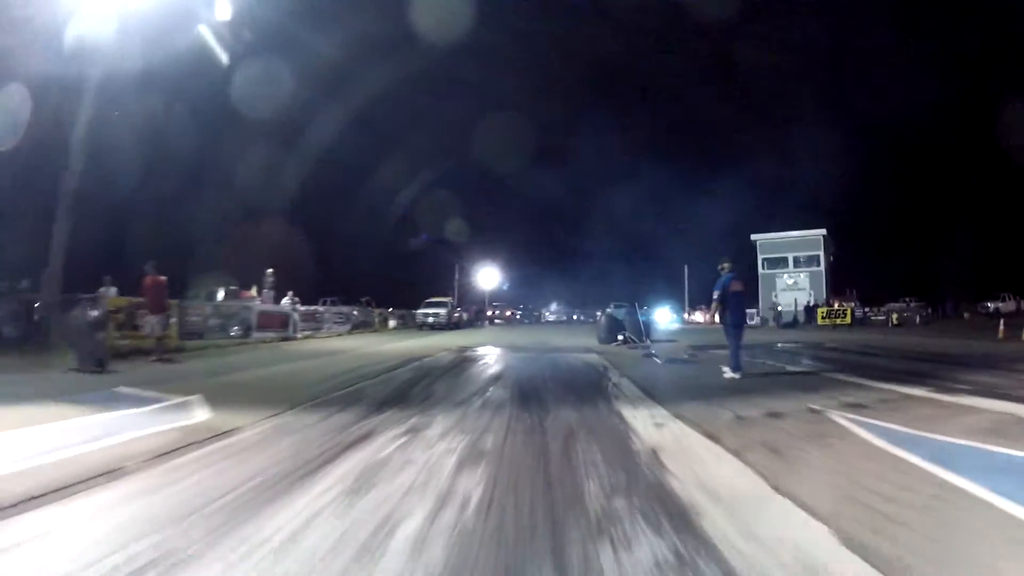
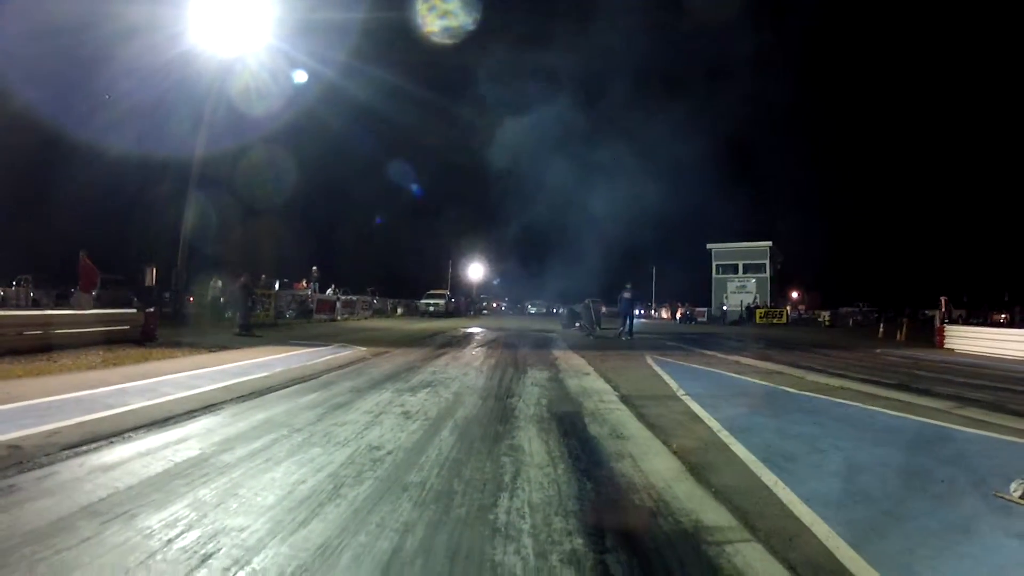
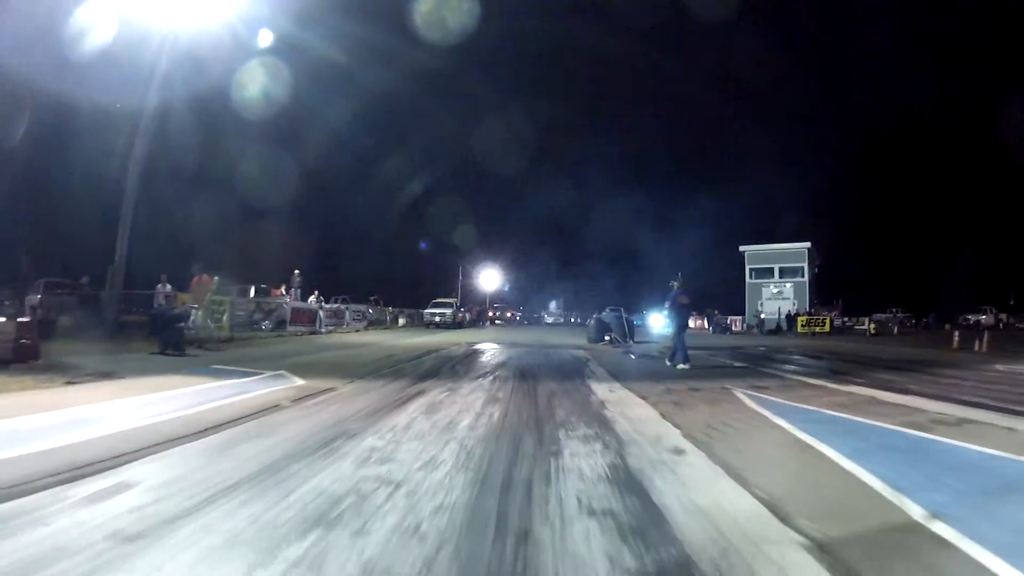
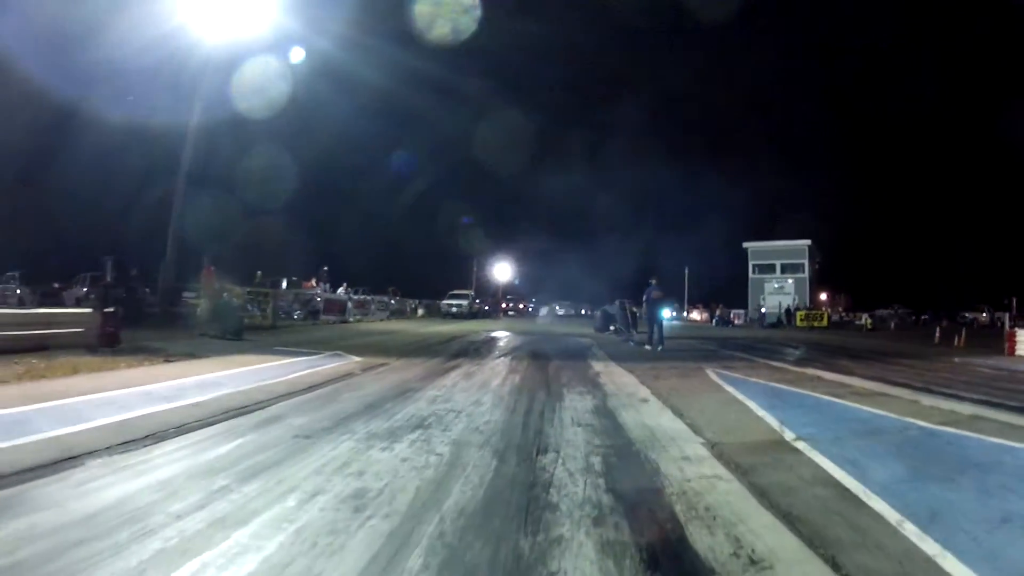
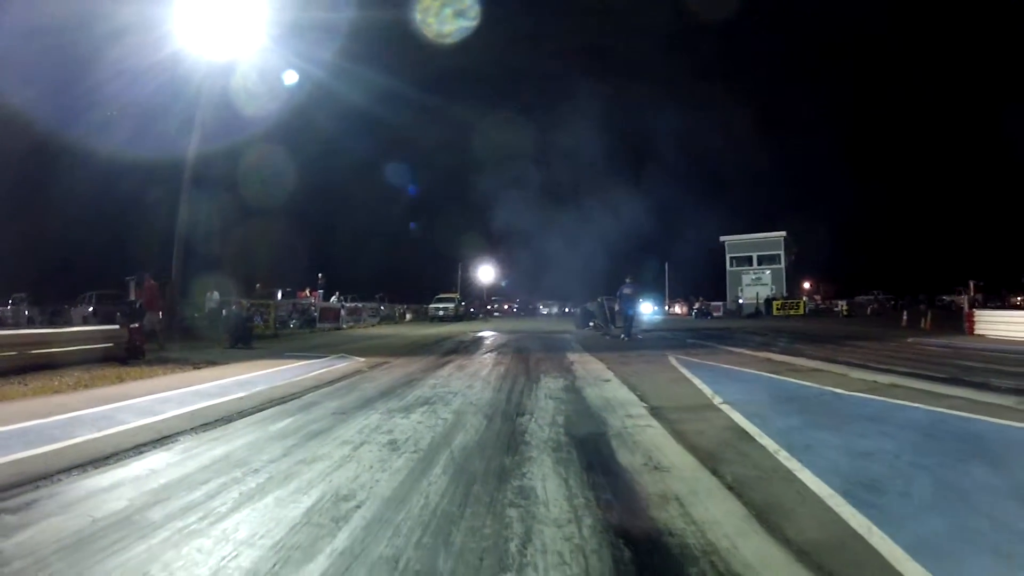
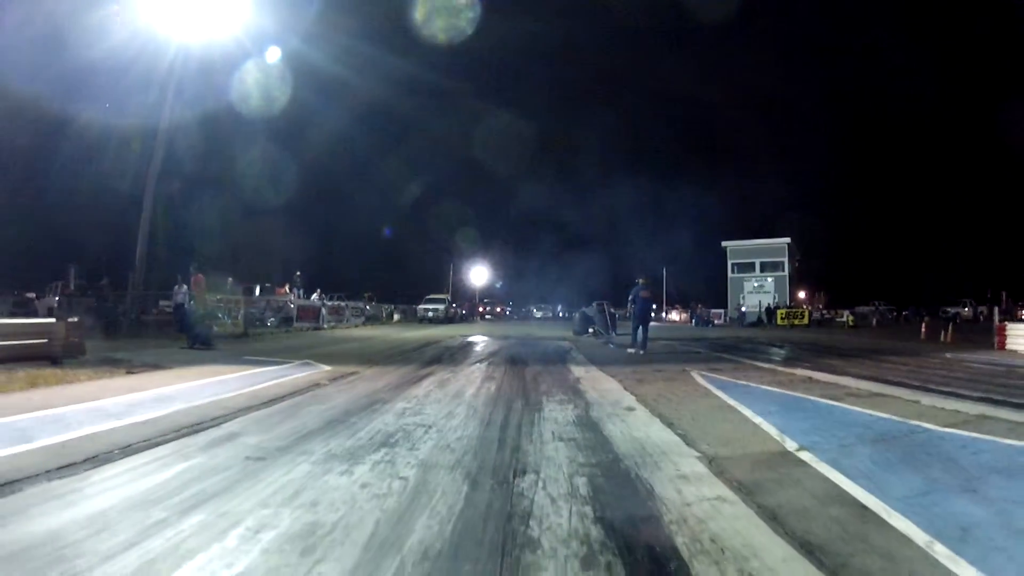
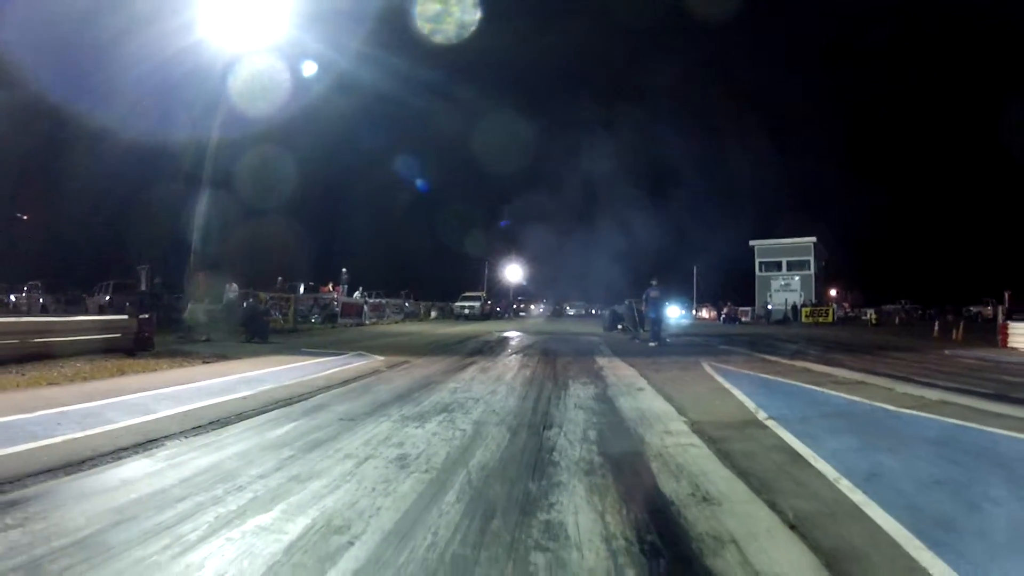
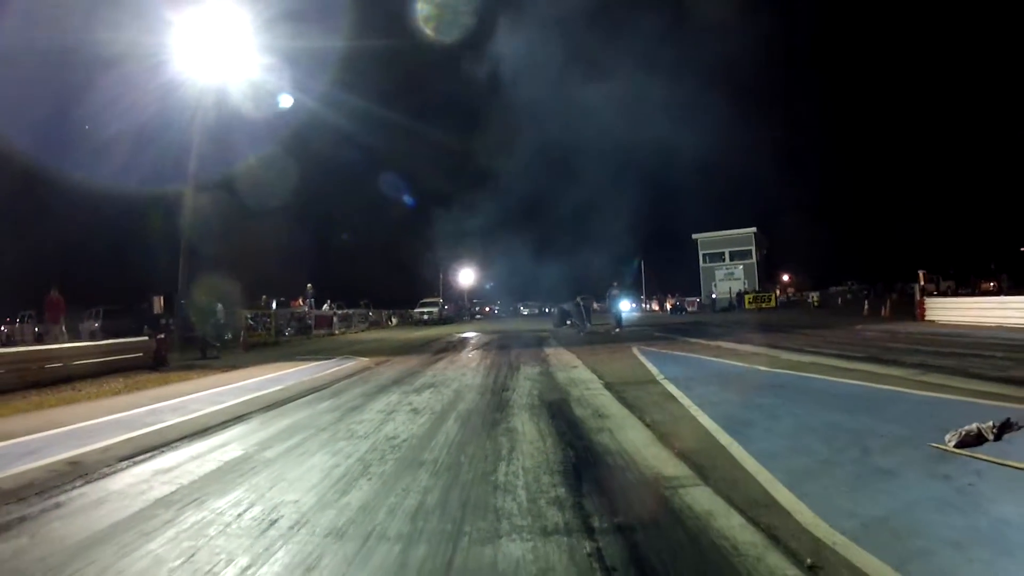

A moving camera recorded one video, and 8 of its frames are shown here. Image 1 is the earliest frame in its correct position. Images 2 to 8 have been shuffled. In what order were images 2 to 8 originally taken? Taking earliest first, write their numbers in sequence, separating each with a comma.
3, 6, 4, 7, 5, 2, 8
